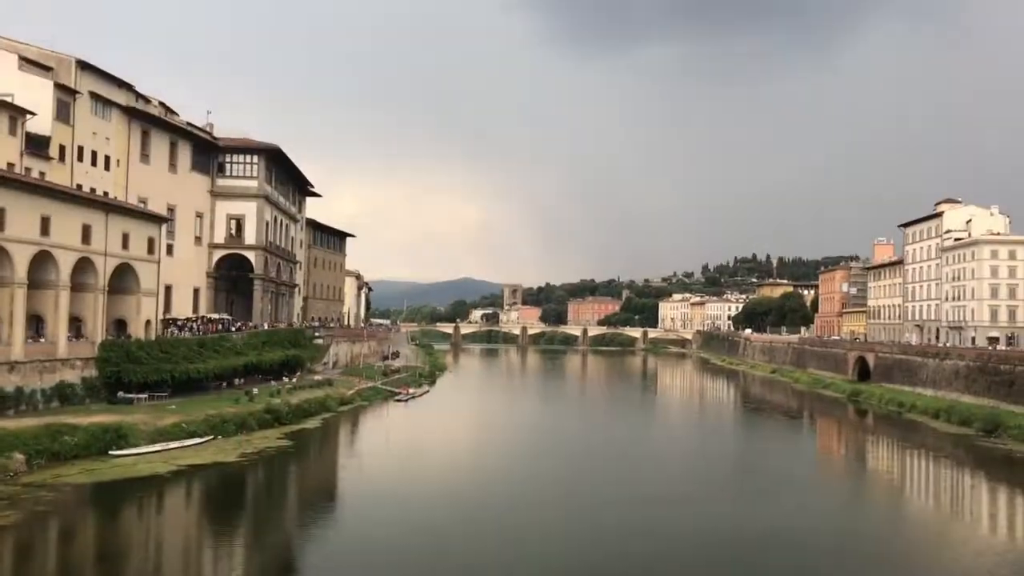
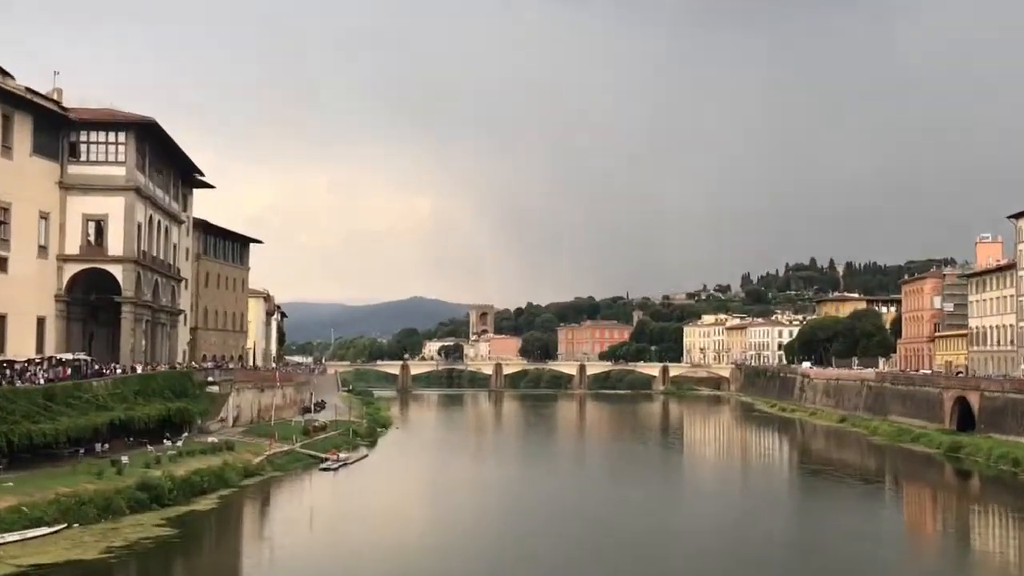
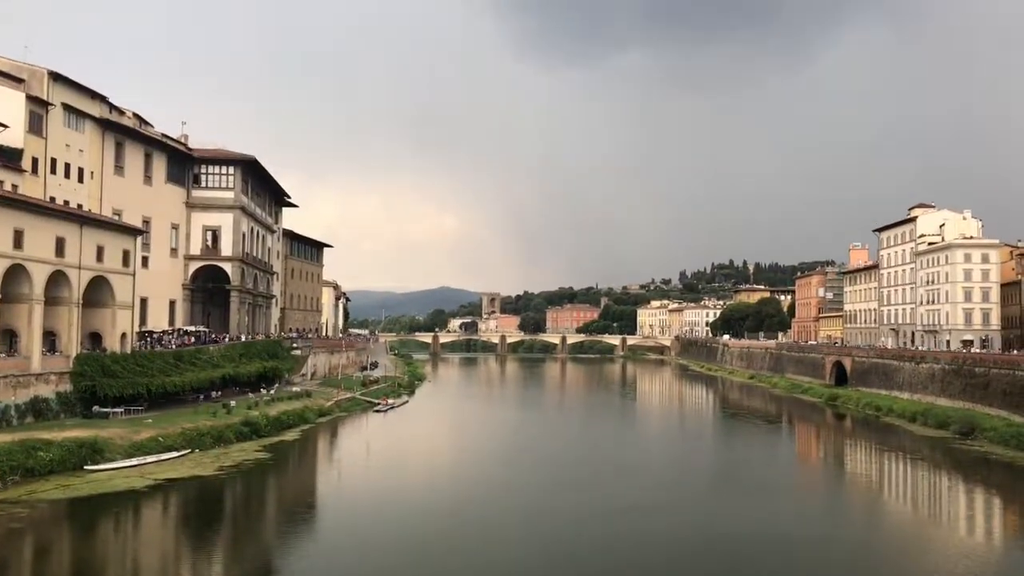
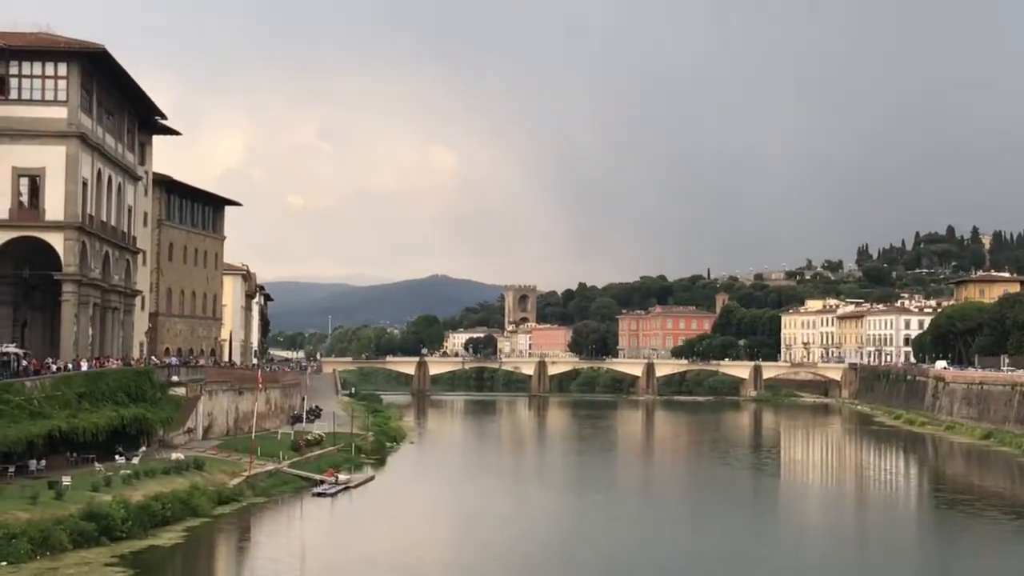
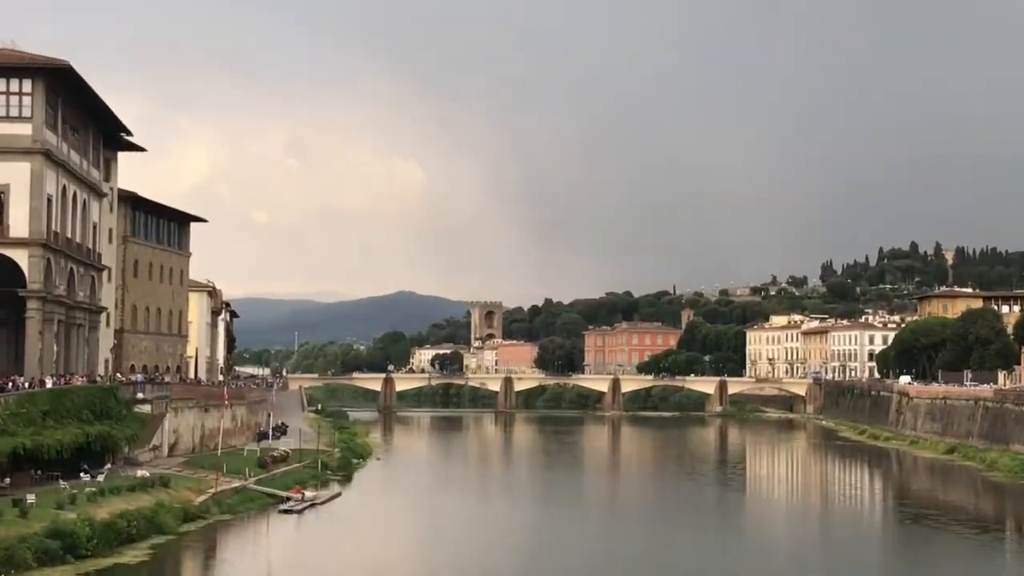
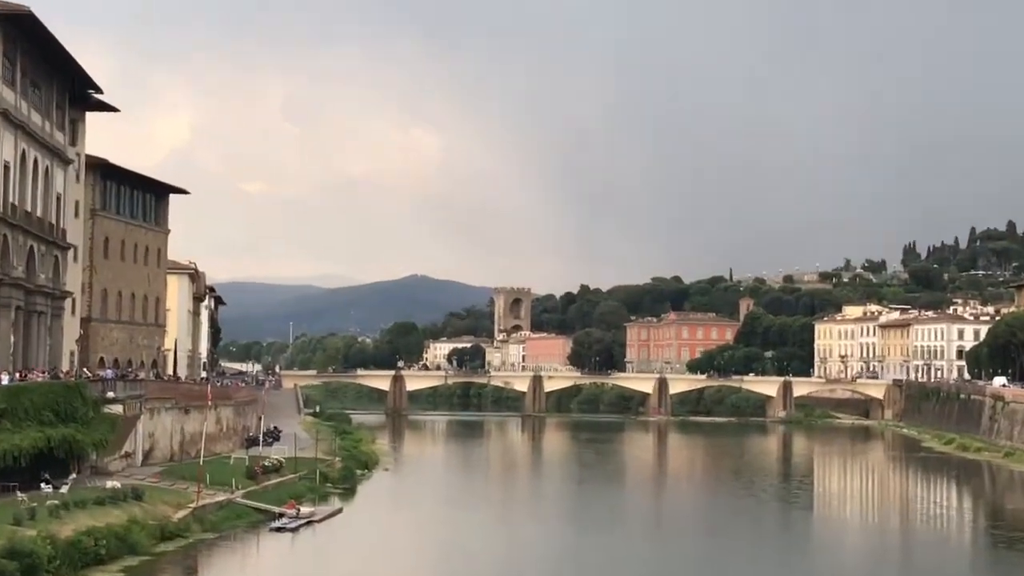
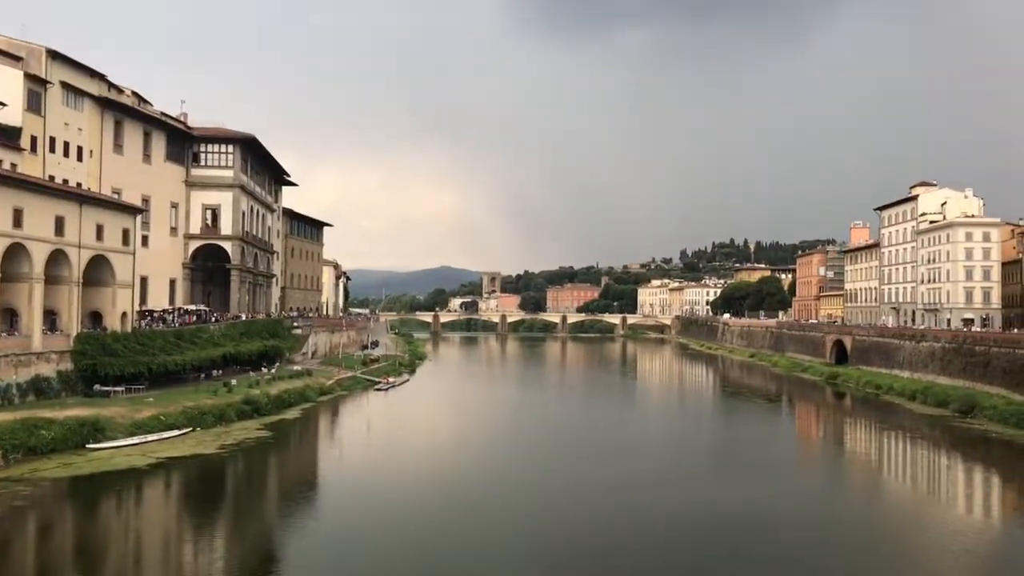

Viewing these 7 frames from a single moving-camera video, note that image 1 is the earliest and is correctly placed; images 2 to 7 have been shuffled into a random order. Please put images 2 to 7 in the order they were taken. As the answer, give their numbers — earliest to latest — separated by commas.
7, 3, 2, 5, 4, 6
